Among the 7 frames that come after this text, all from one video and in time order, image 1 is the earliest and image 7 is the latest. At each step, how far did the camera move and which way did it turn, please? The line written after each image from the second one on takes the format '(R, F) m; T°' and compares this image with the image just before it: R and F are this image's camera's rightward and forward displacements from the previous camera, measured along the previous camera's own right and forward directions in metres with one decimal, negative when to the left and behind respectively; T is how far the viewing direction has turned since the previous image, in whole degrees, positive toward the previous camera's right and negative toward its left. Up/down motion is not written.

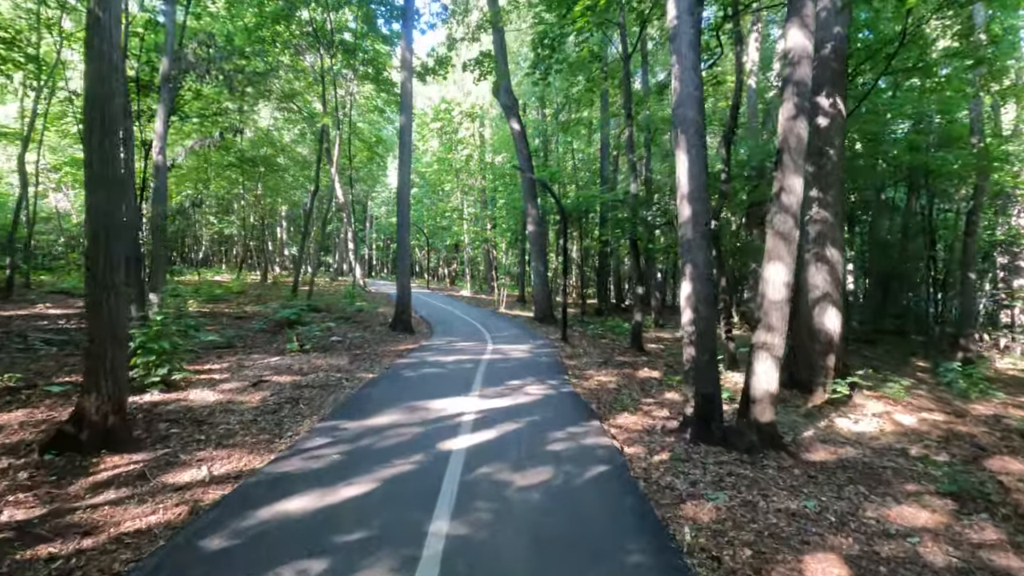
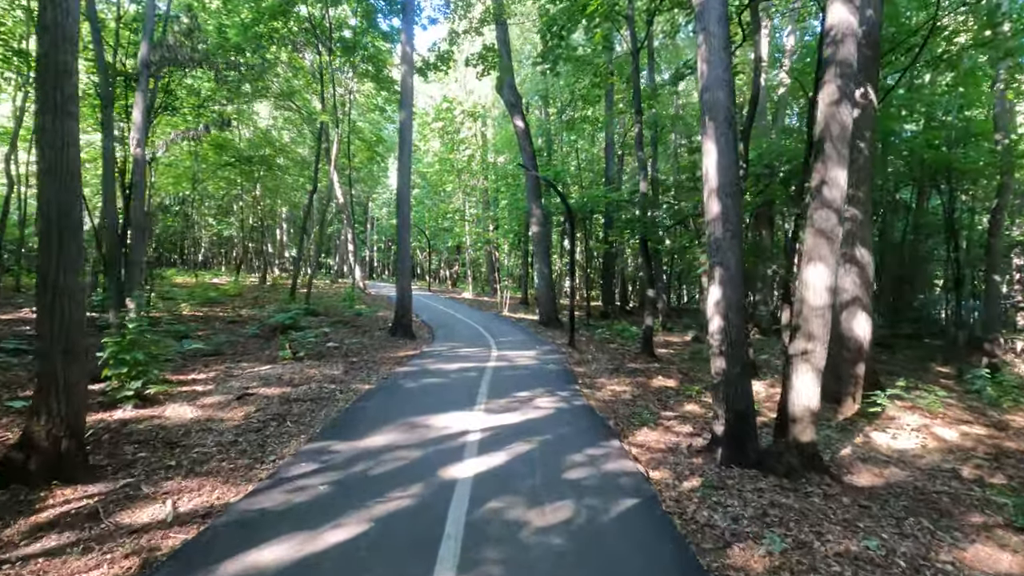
(-0.1, +0.6) m; 0°
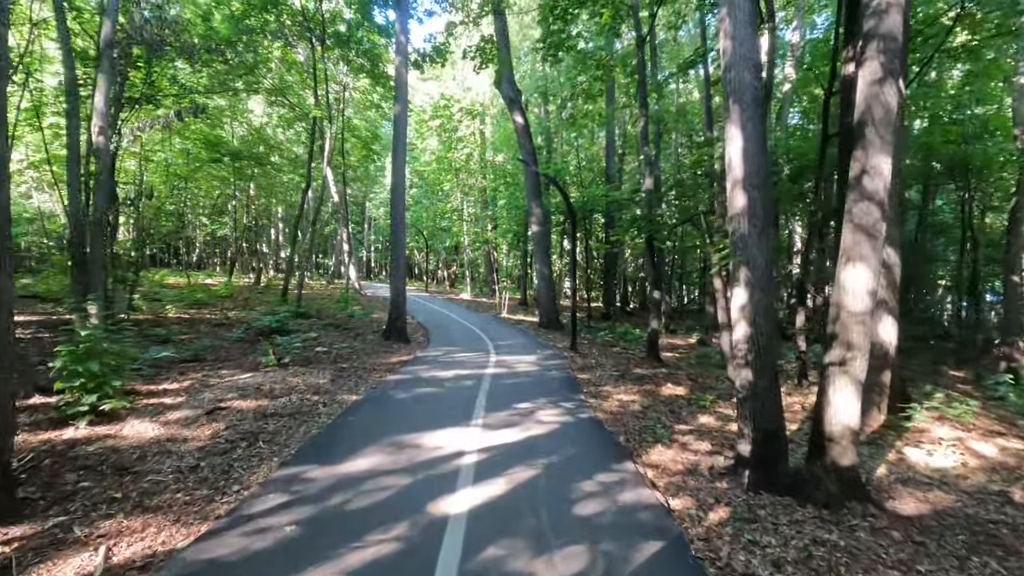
(0.0, +0.7) m; 0°
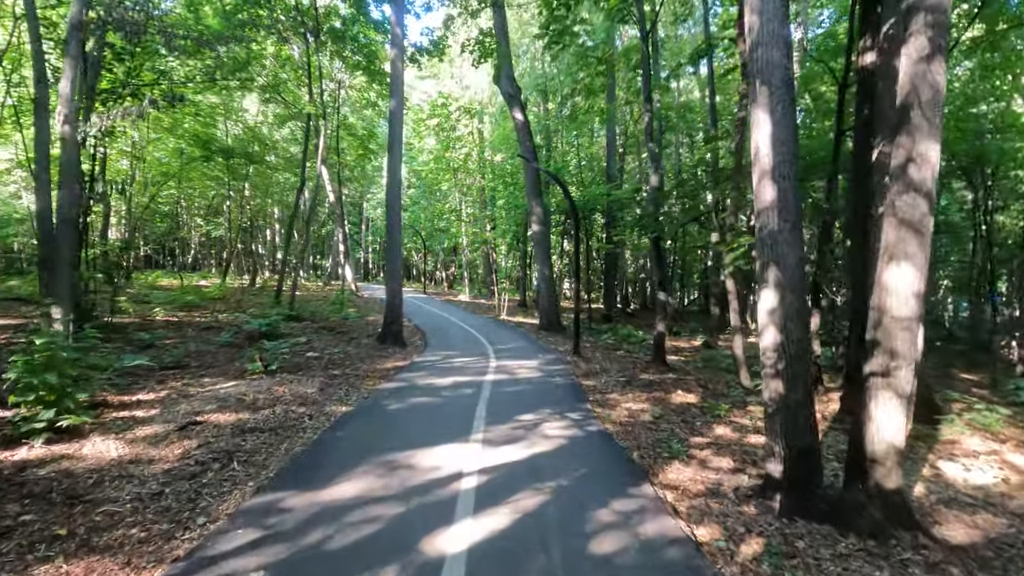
(0.0, +0.5) m; 0°
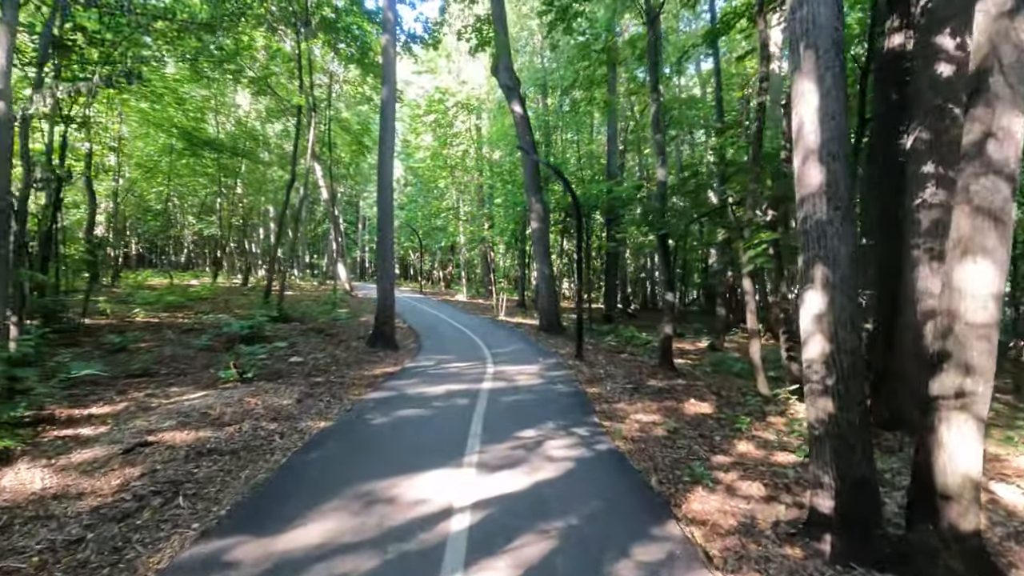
(0.0, +0.7) m; 0°
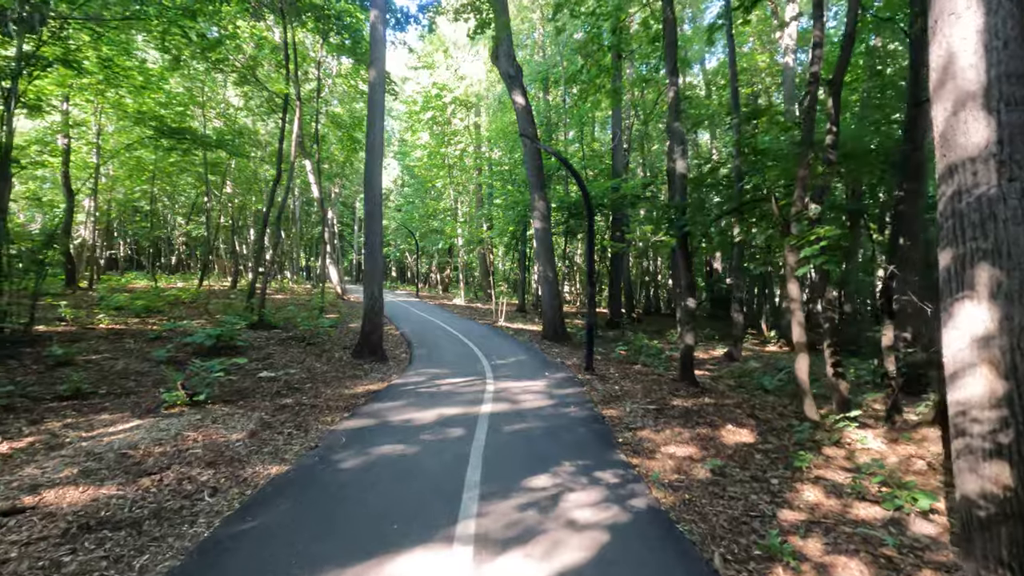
(-0.1, +1.3) m; 0°
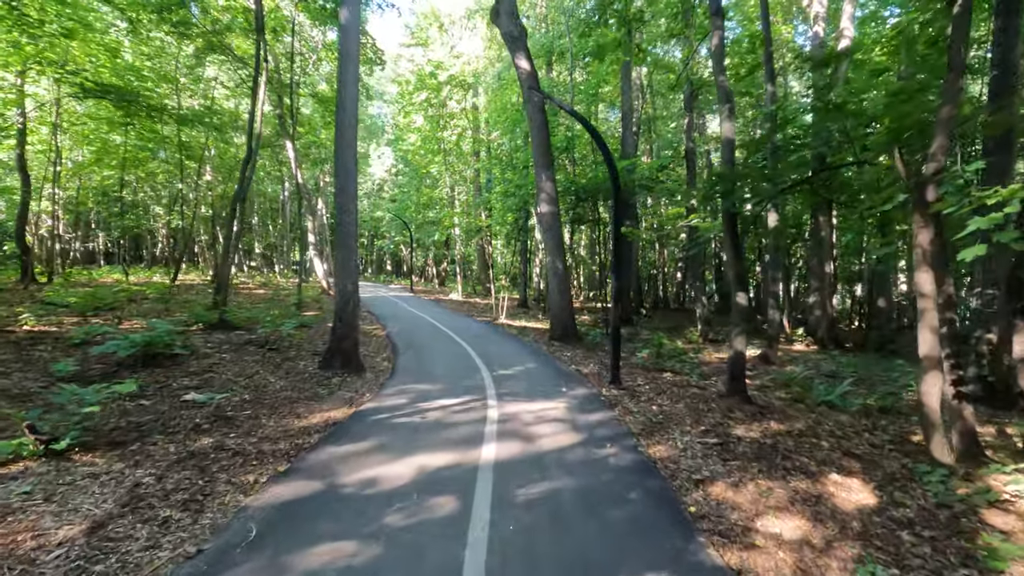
(-0.1, +2.2) m; 0°
